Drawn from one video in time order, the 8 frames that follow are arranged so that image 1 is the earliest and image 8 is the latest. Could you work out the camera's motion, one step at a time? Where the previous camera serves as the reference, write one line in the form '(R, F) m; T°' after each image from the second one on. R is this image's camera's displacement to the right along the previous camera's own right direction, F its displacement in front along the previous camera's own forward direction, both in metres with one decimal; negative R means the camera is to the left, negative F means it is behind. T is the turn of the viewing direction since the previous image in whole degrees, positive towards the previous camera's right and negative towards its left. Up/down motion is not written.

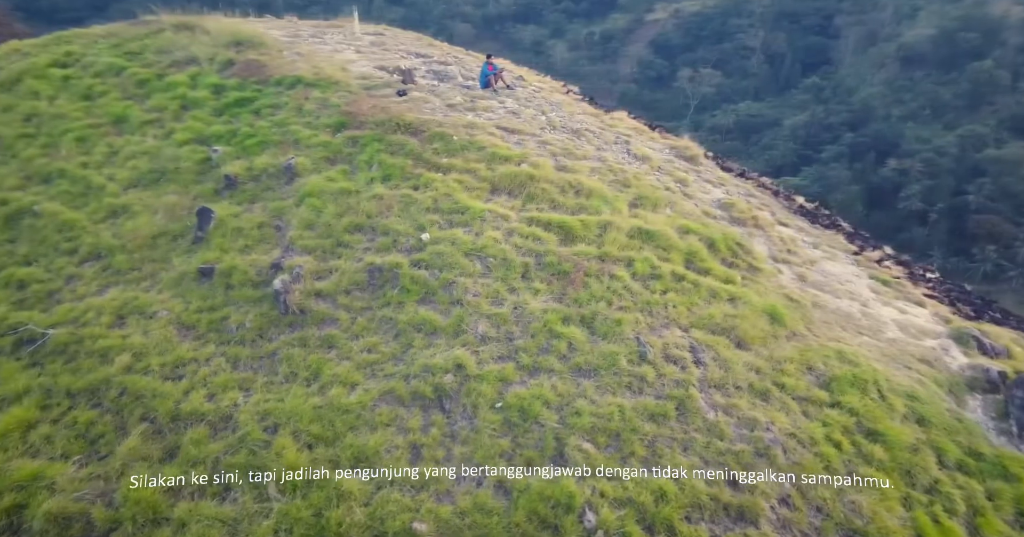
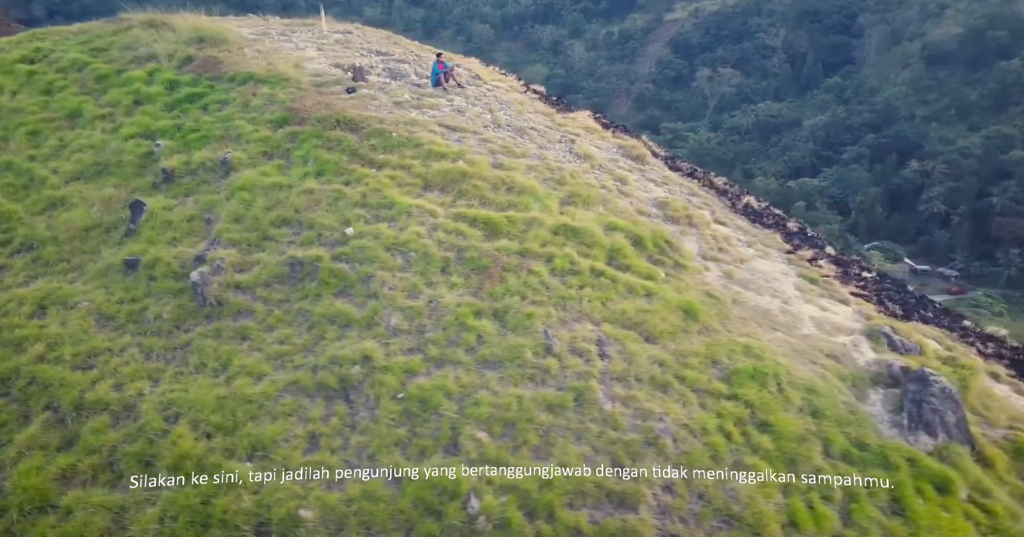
(+0.9, -0.1) m; +1°
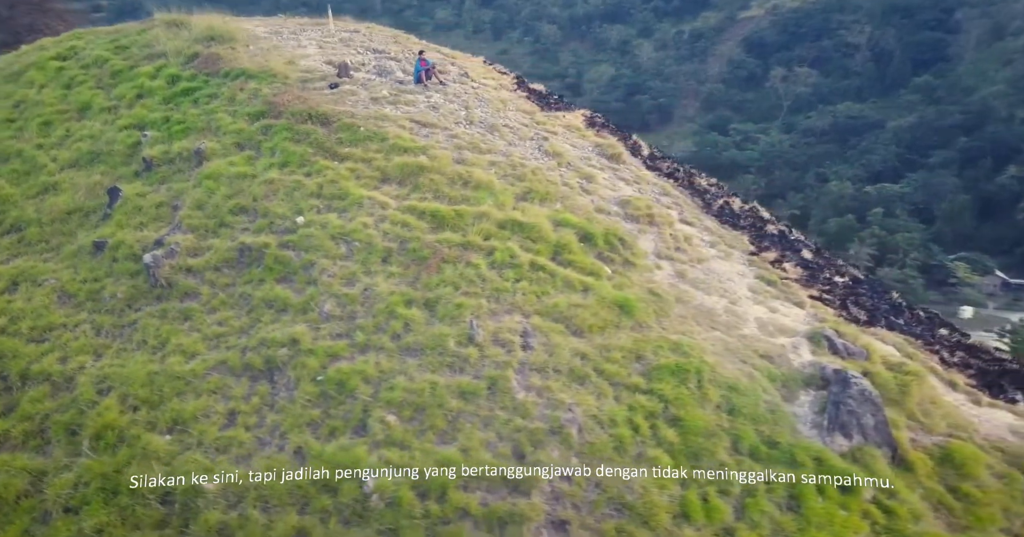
(+1.1, -0.1) m; -2°
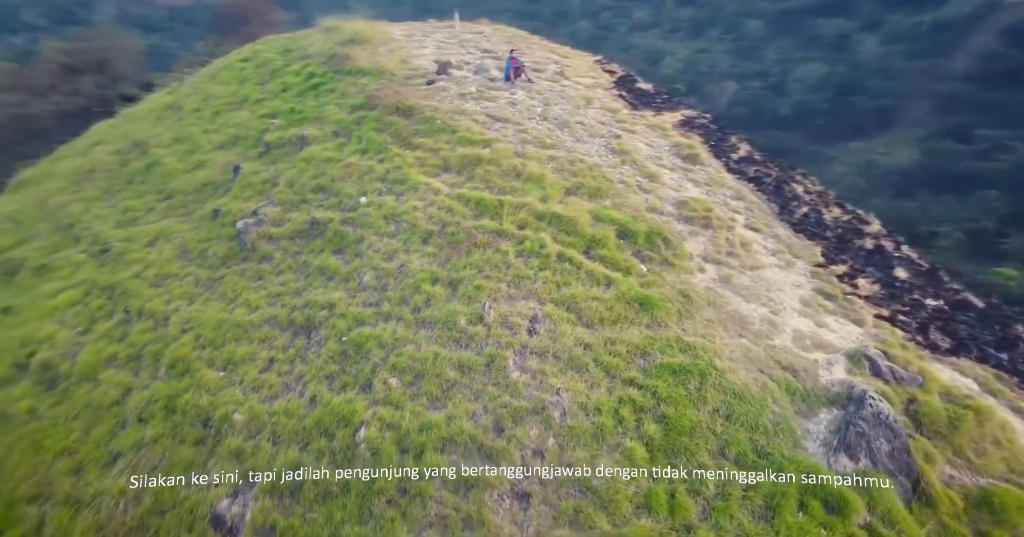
(+1.3, -0.1) m; -14°
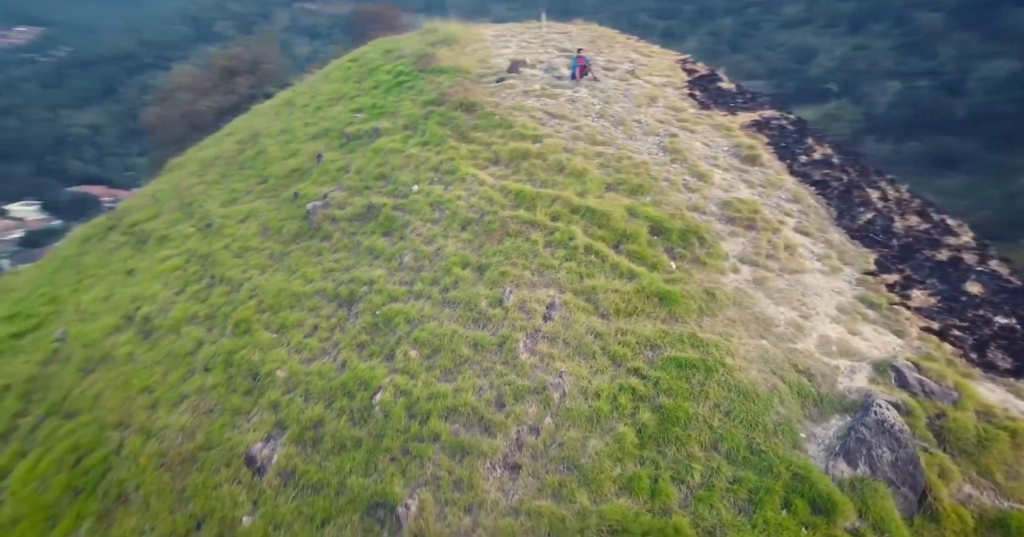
(+0.9, -0.3) m; -10°
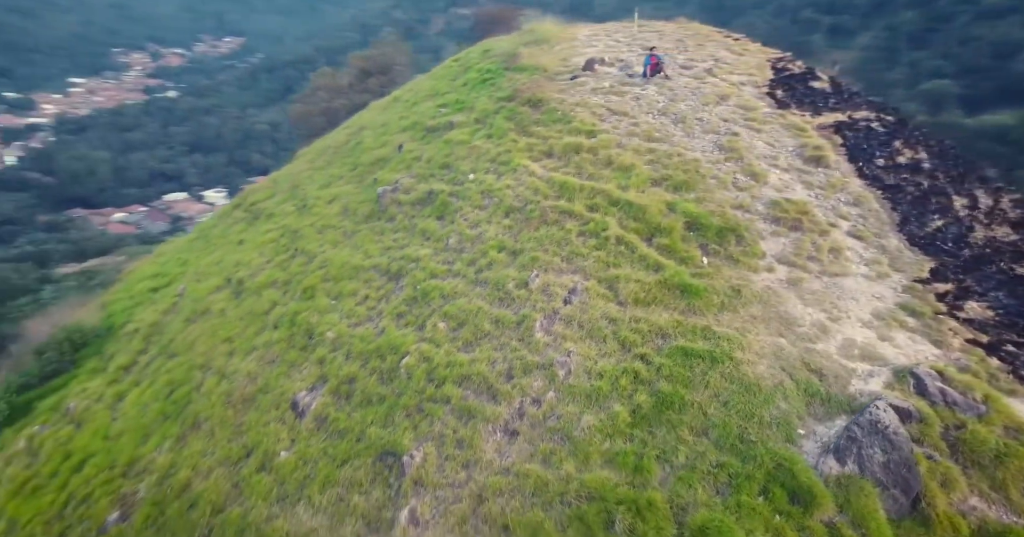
(+0.9, -0.4) m; -10°
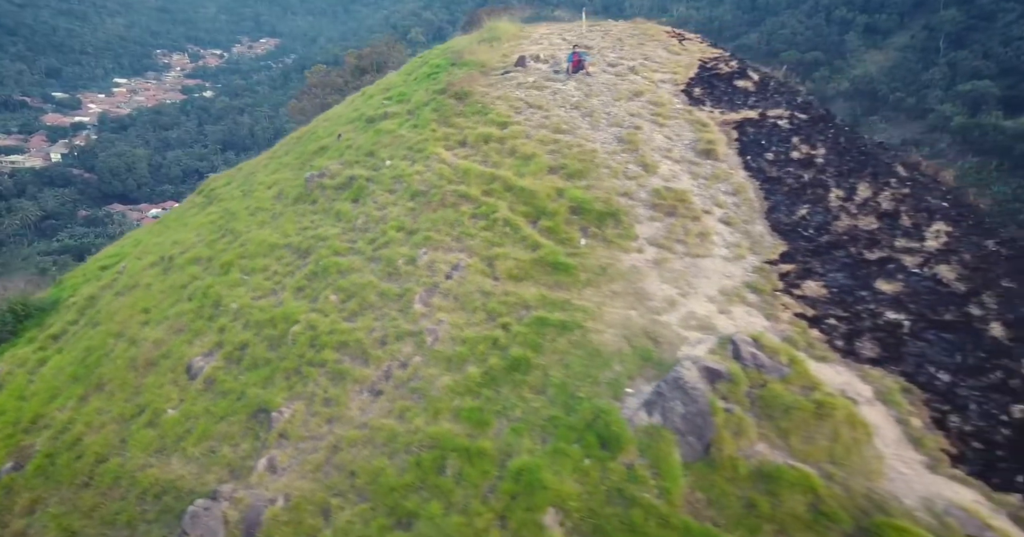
(+1.5, -0.6) m; +1°
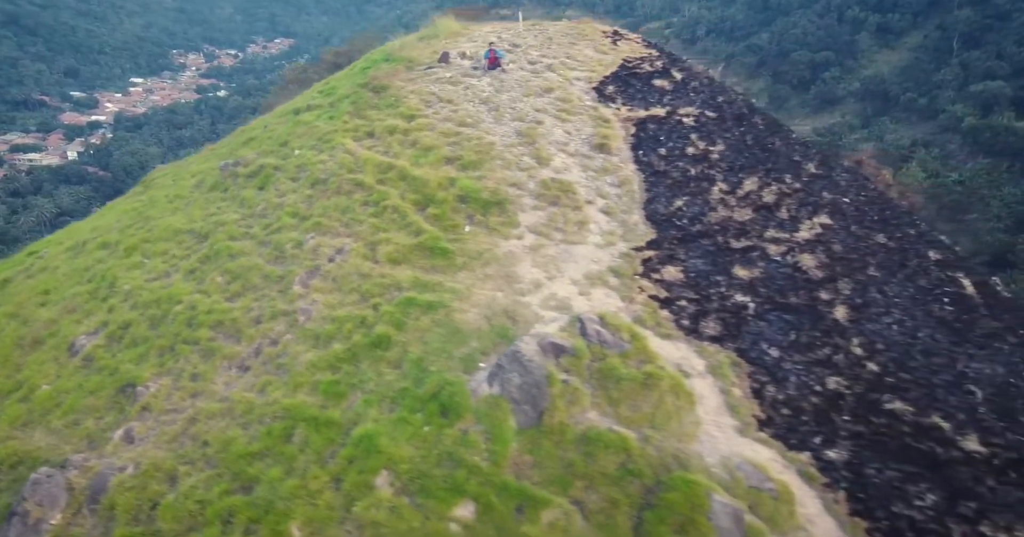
(+1.4, -0.4) m; +3°
